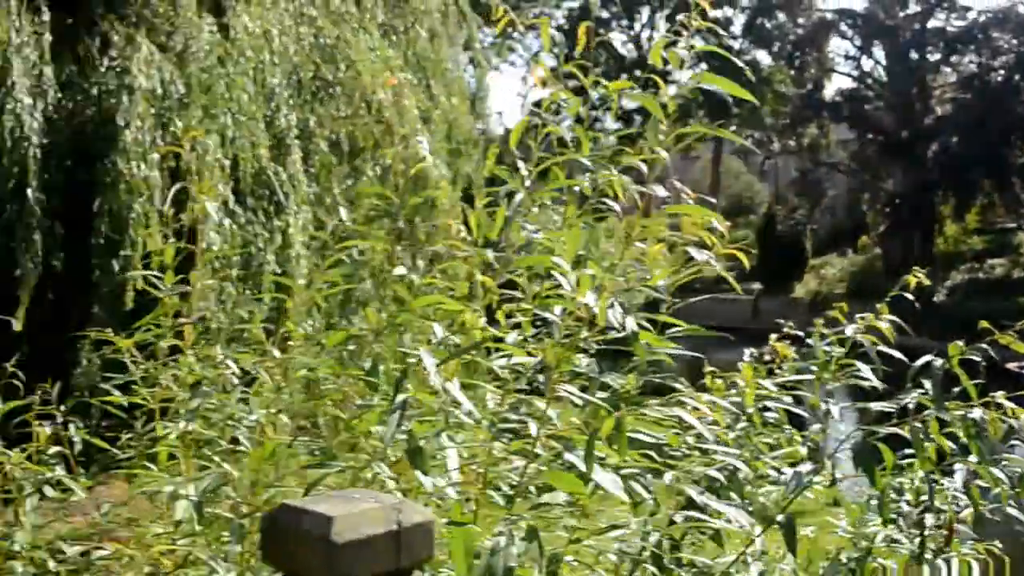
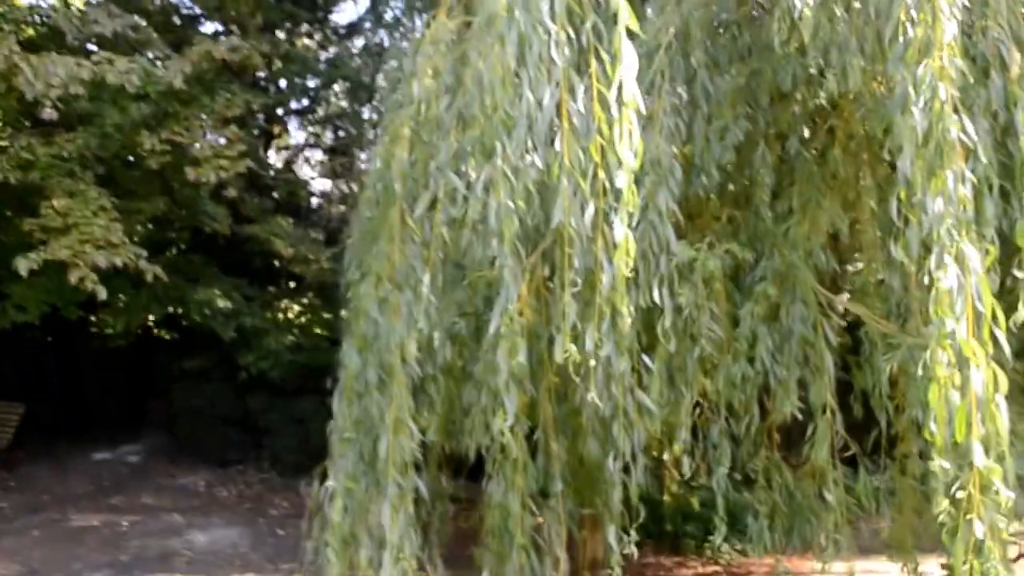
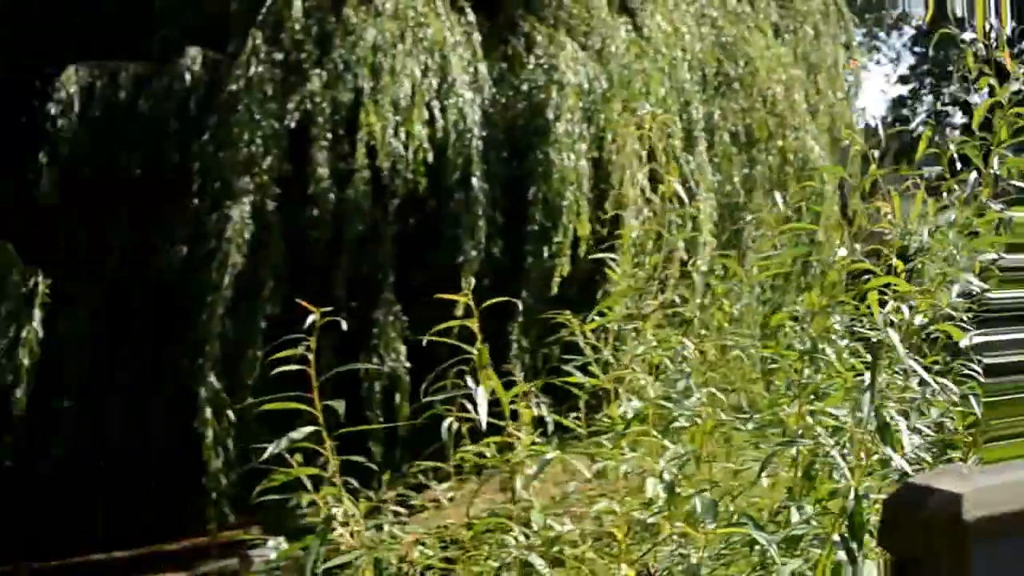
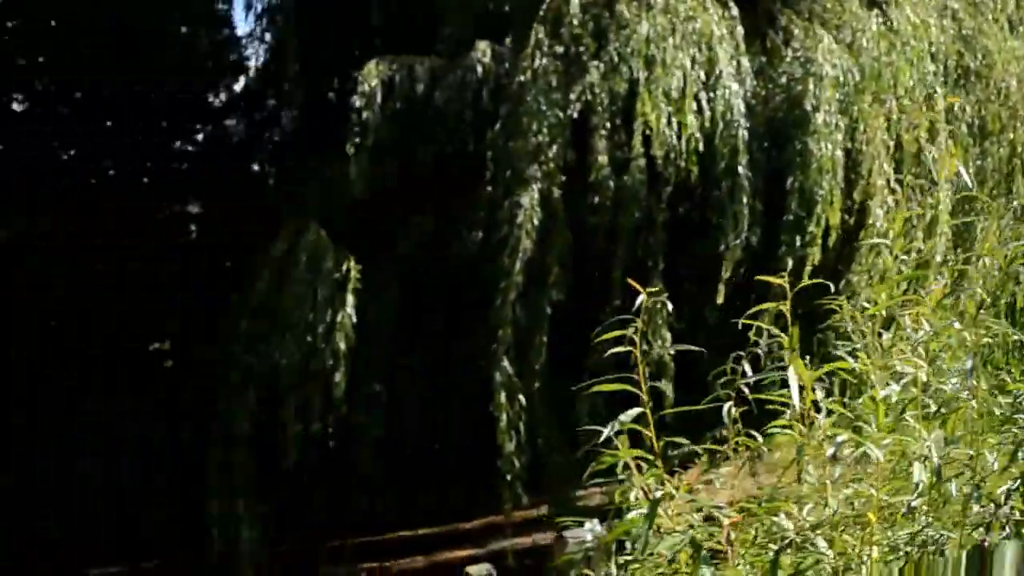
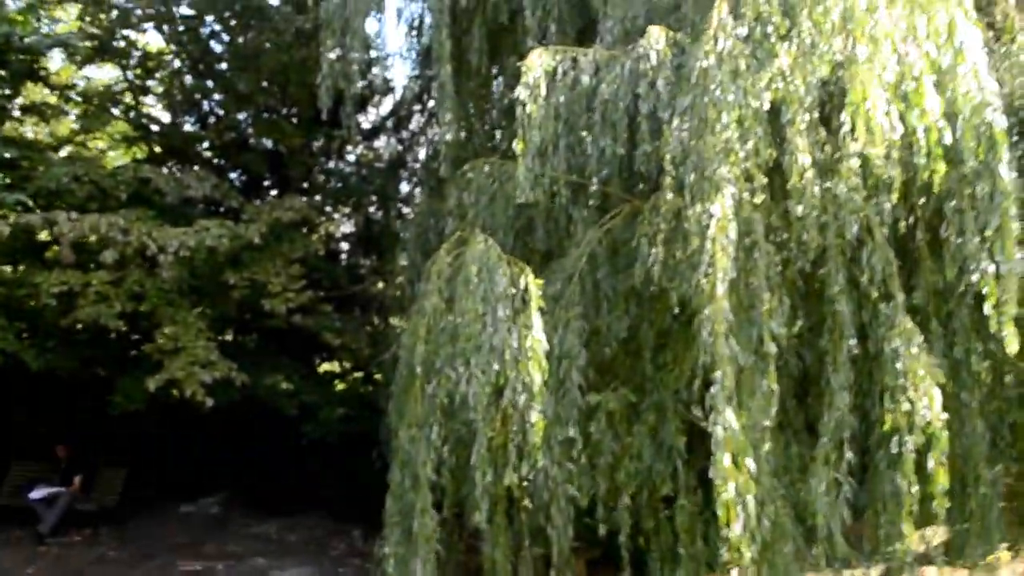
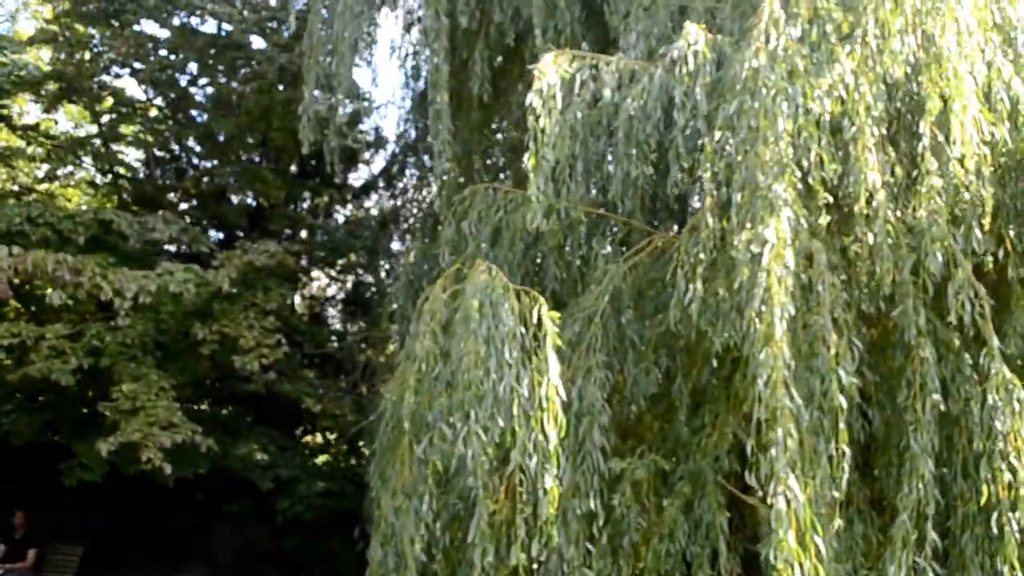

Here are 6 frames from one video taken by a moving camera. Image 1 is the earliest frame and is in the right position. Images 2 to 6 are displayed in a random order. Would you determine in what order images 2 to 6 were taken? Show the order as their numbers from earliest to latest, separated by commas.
3, 4, 5, 6, 2
